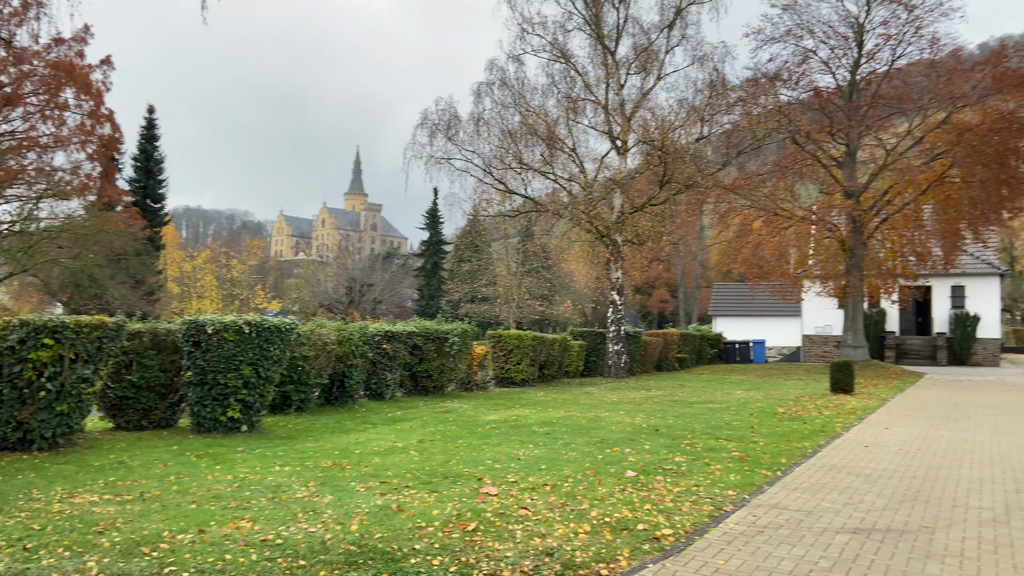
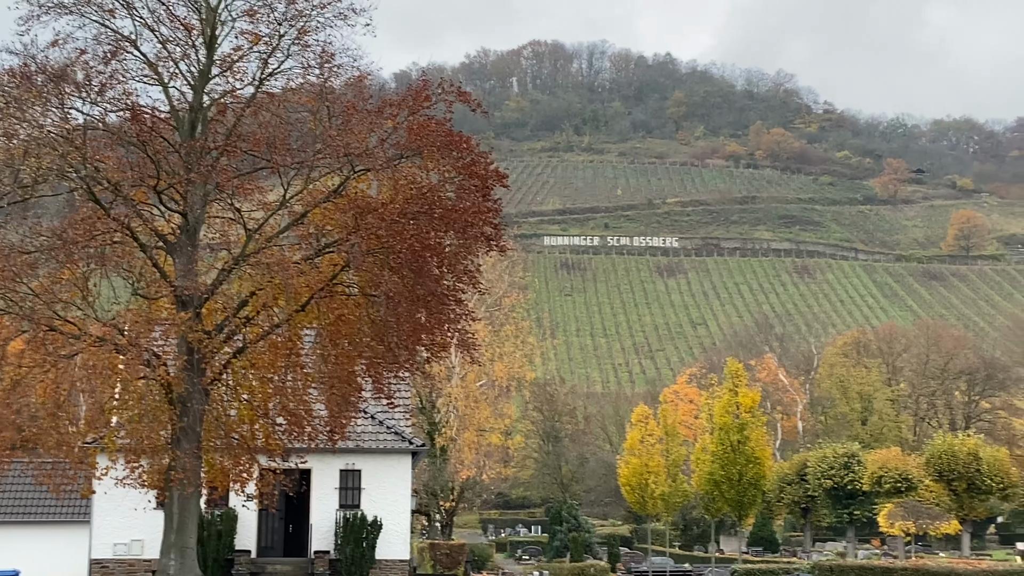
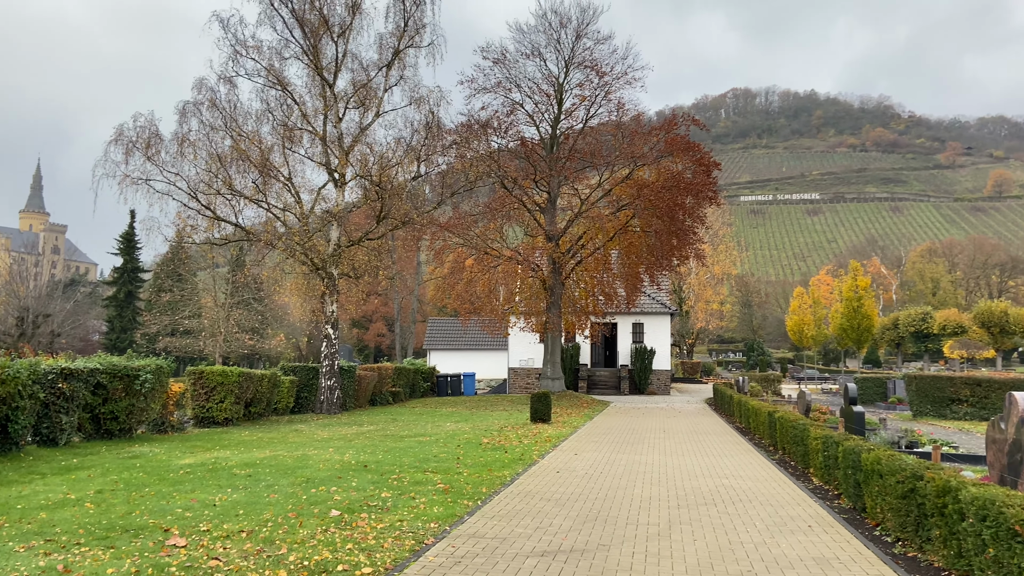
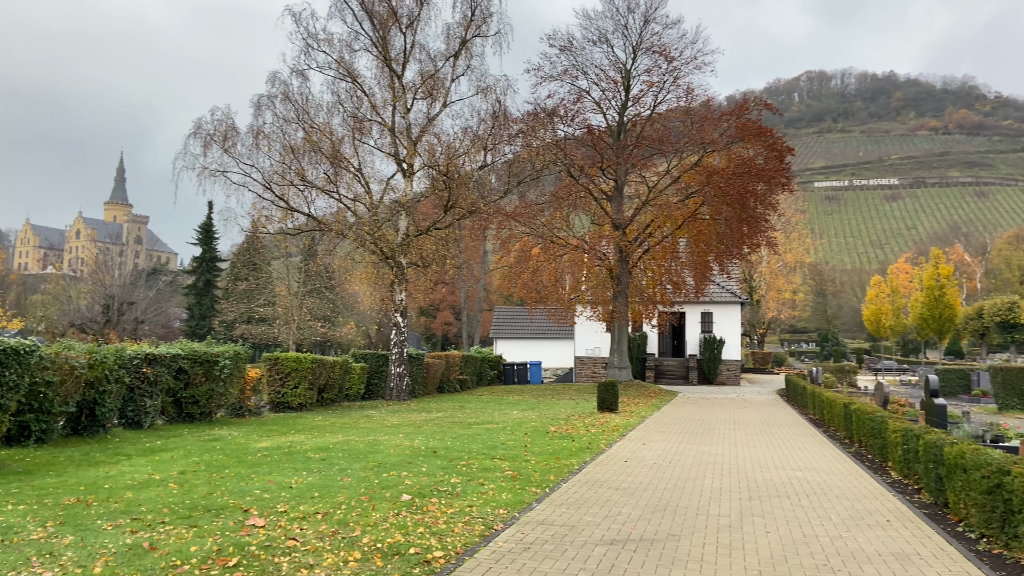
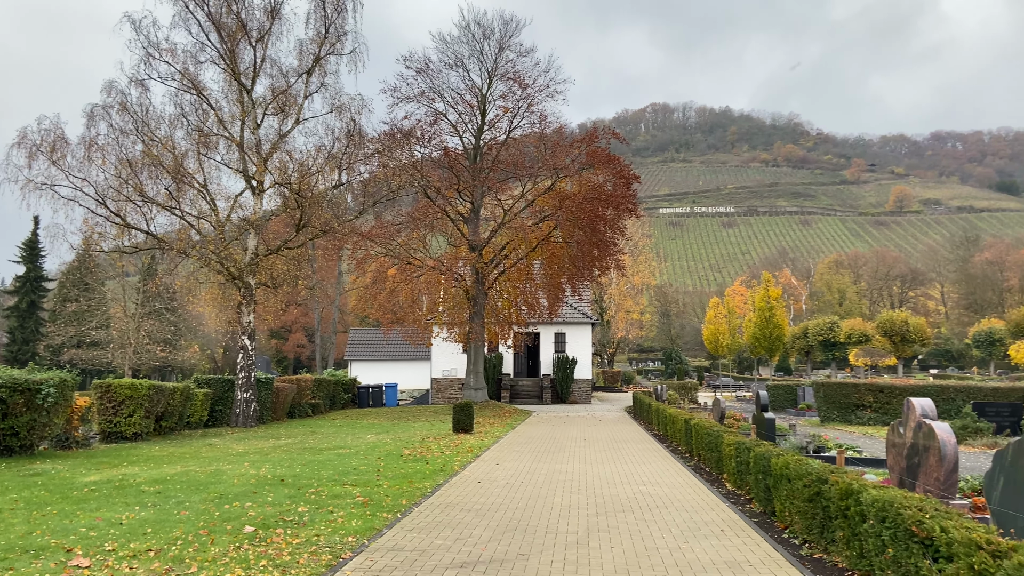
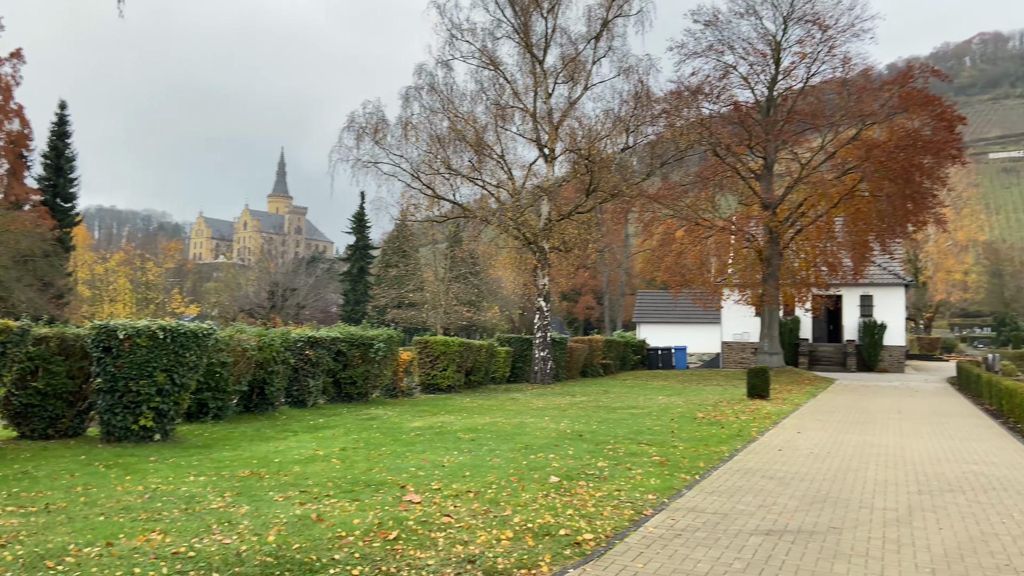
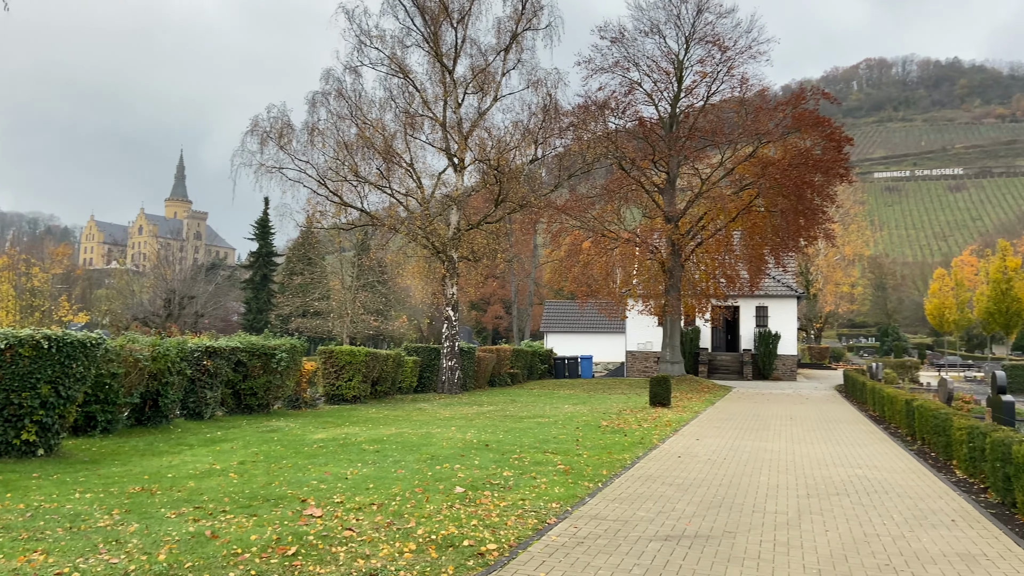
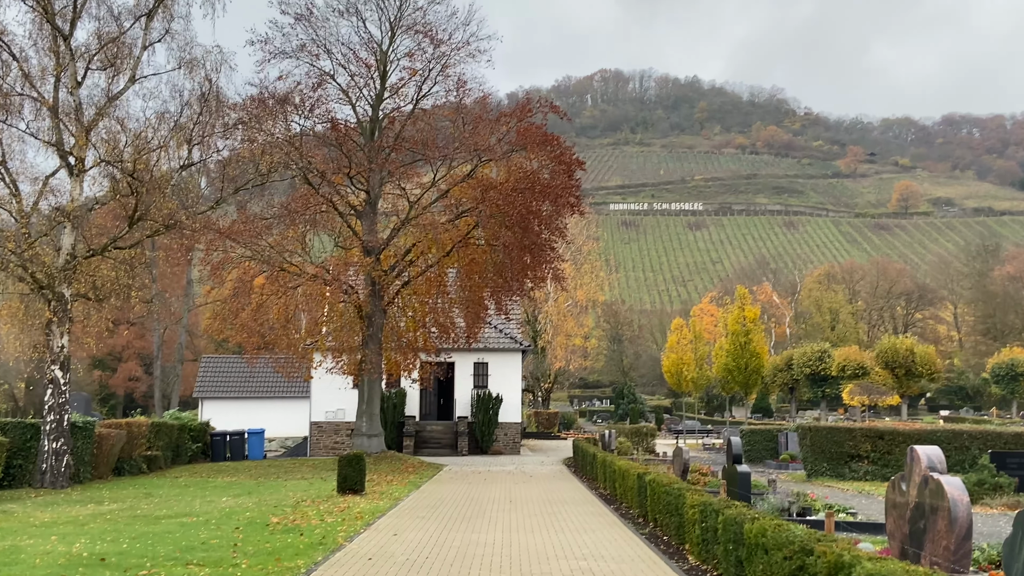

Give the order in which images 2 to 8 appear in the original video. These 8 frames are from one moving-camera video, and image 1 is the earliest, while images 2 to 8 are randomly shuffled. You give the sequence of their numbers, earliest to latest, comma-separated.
6, 7, 4, 3, 5, 8, 2
